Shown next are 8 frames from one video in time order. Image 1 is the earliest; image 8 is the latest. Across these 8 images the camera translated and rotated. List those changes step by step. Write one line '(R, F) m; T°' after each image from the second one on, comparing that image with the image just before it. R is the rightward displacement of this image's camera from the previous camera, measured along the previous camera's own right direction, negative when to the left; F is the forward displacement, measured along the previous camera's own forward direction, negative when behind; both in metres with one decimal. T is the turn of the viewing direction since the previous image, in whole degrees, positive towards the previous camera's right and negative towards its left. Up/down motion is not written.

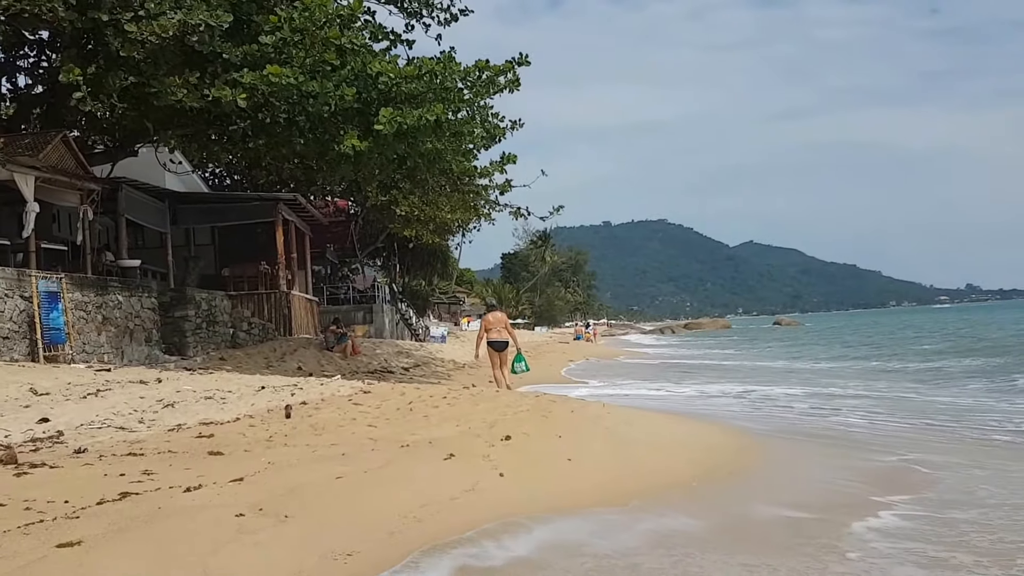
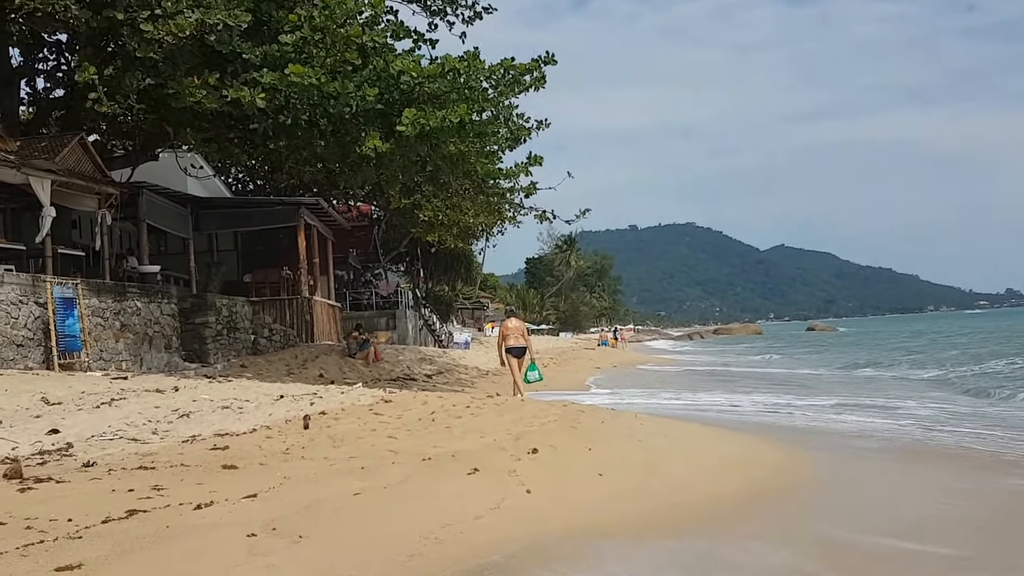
(0.0, +0.3) m; -1°
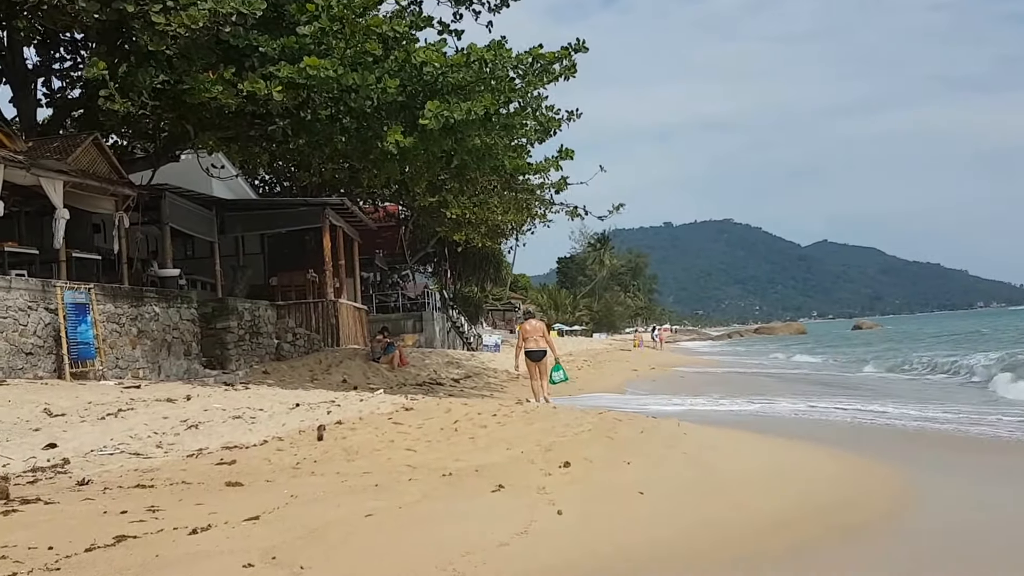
(0.0, +0.5) m; -2°
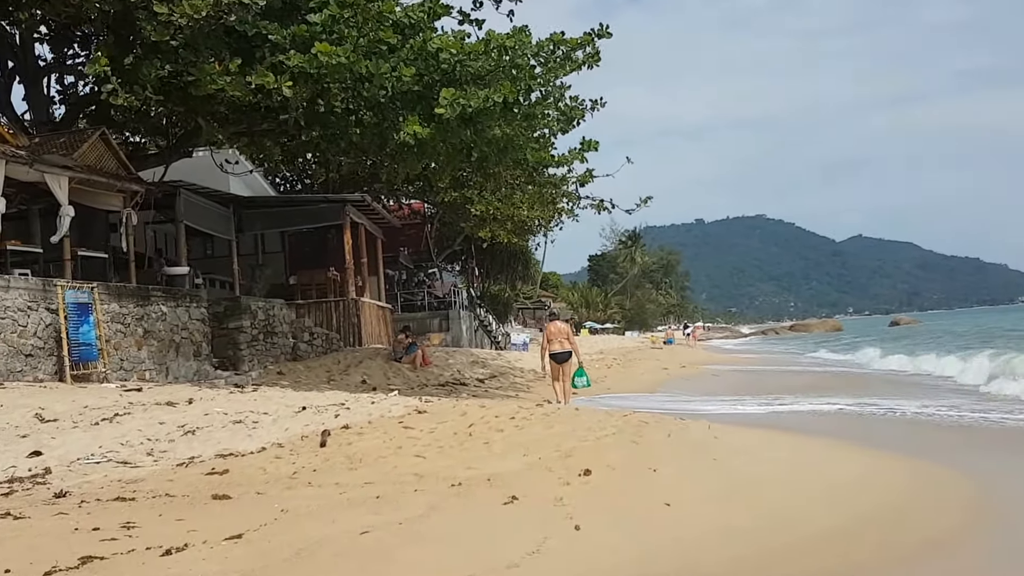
(+0.1, +0.6) m; -2°
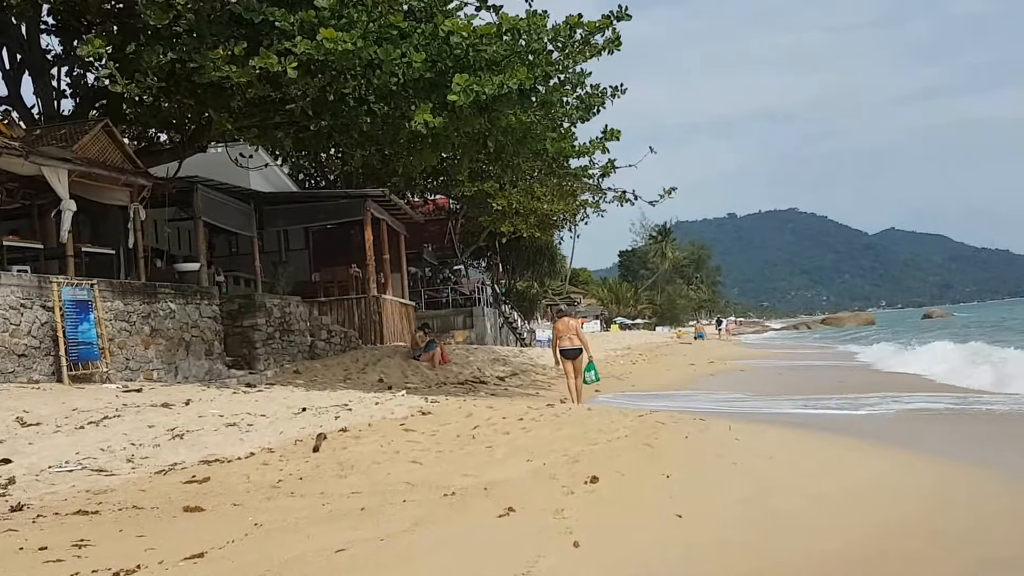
(+0.2, +0.5) m; -2°
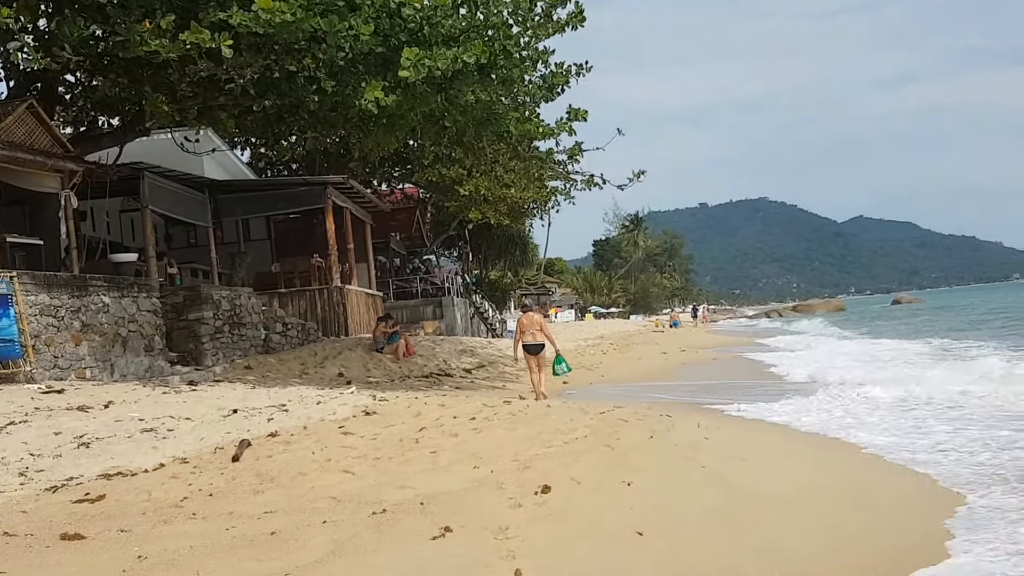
(+0.2, +0.7) m; +1°
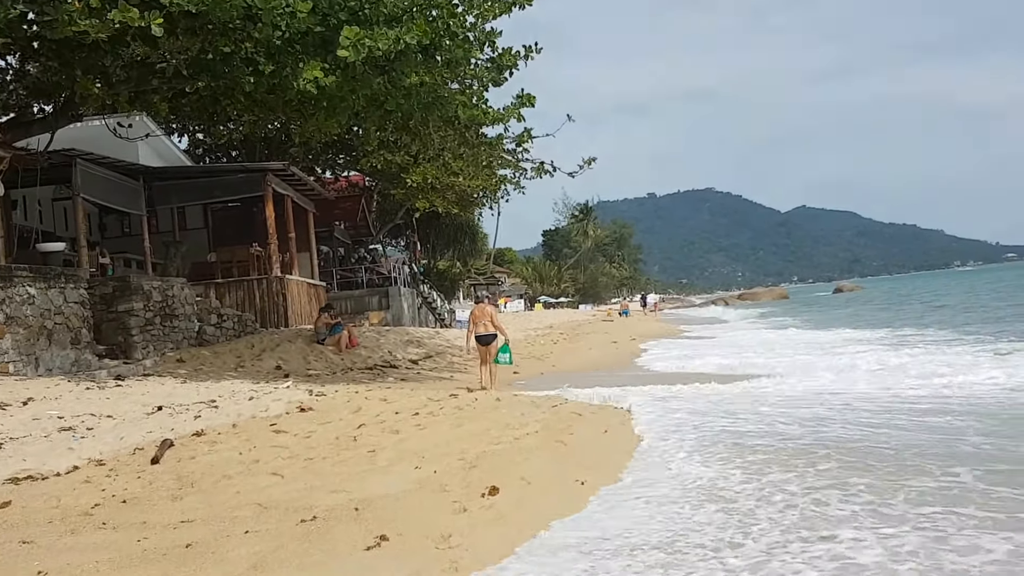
(0.0, +0.4) m; +3°
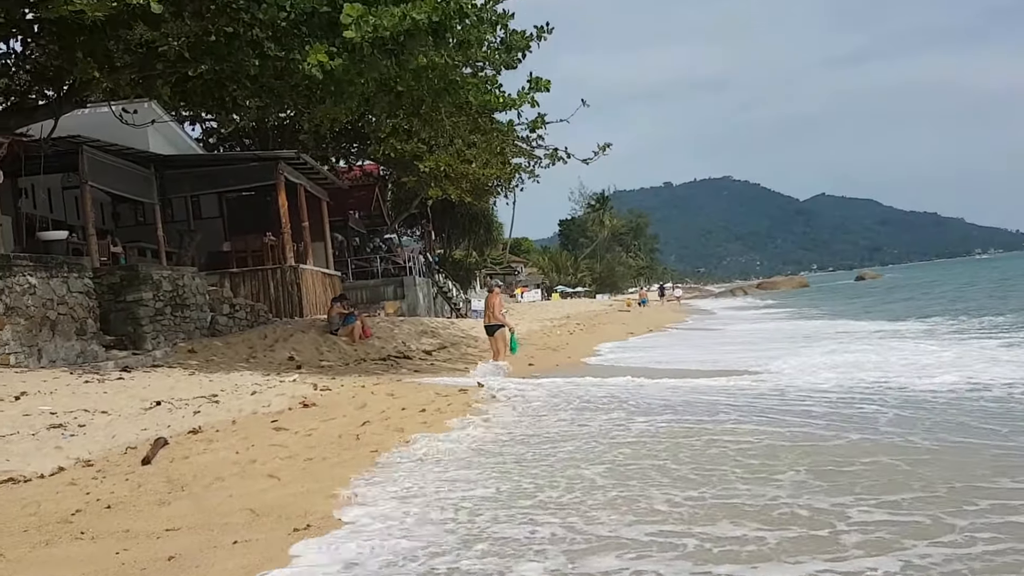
(0.0, +0.3) m; -1°
